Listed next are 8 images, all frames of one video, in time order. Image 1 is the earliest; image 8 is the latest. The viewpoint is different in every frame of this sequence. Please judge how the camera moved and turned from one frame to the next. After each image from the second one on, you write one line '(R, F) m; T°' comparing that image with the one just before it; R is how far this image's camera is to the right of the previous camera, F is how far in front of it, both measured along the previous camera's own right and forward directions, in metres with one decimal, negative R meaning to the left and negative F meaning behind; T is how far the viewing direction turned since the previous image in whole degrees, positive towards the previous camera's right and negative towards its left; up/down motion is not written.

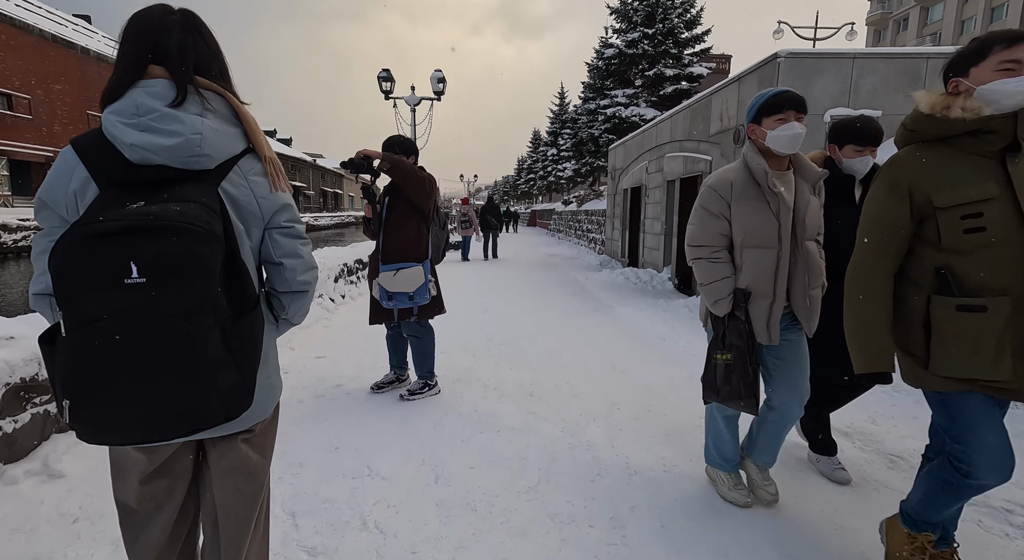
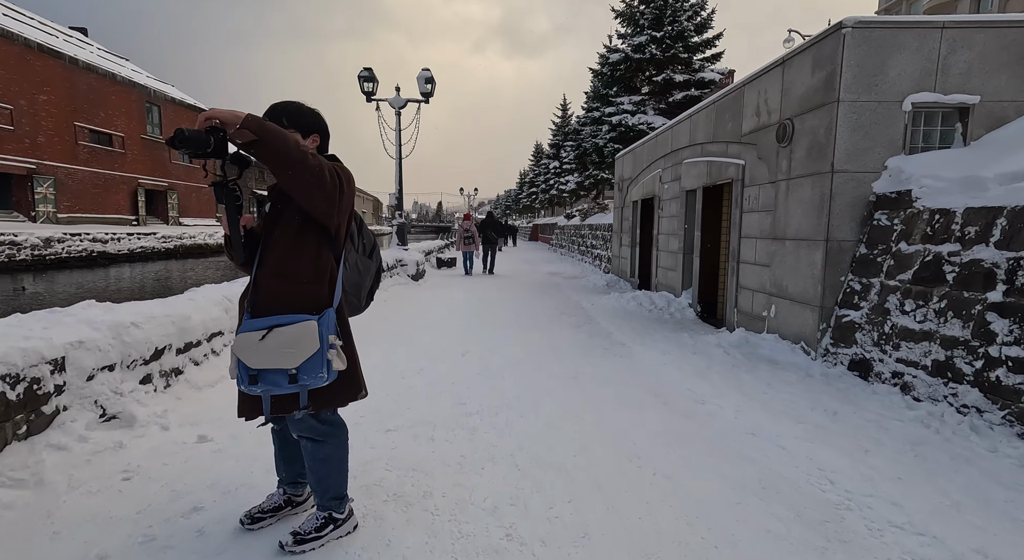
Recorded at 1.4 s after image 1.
(+0.2, +1.5) m; 0°
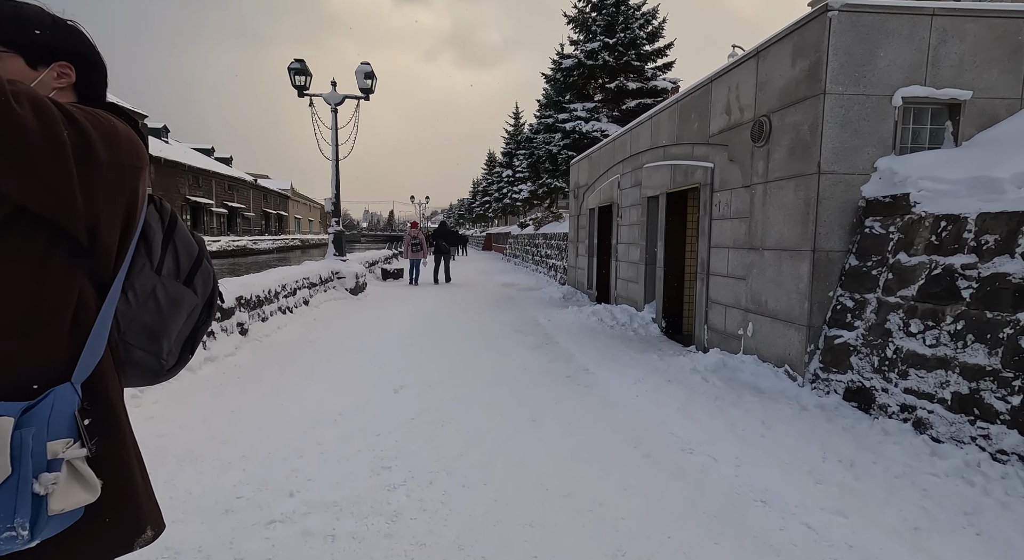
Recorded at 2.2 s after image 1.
(+0.1, +0.9) m; +5°
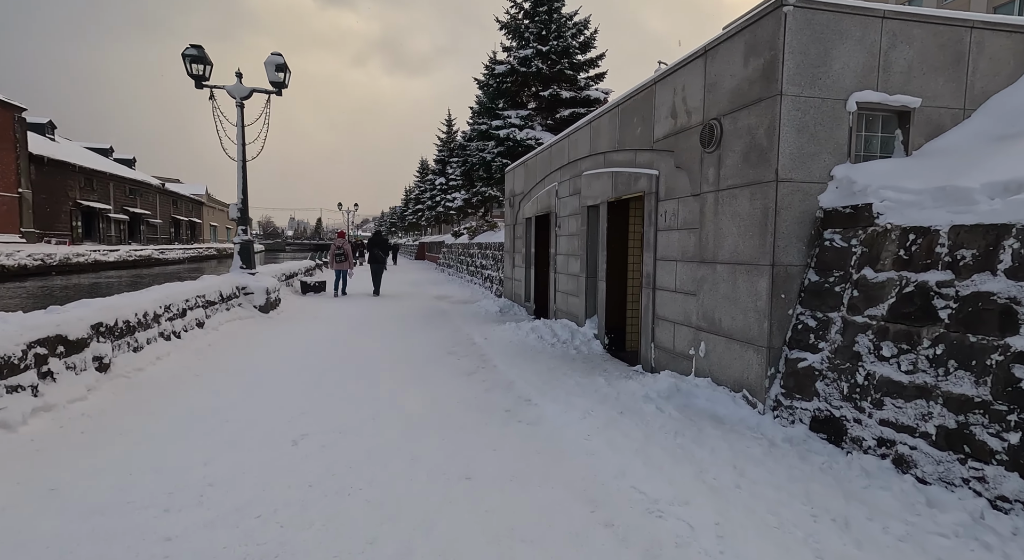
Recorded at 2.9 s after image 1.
(0.0, +0.7) m; +7°
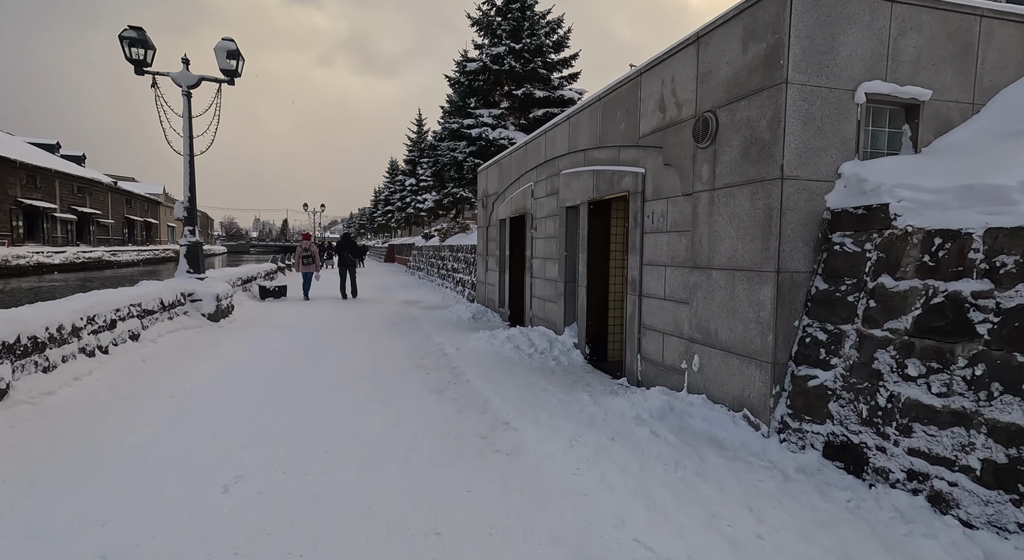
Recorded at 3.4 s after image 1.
(0.0, +0.5) m; +3°
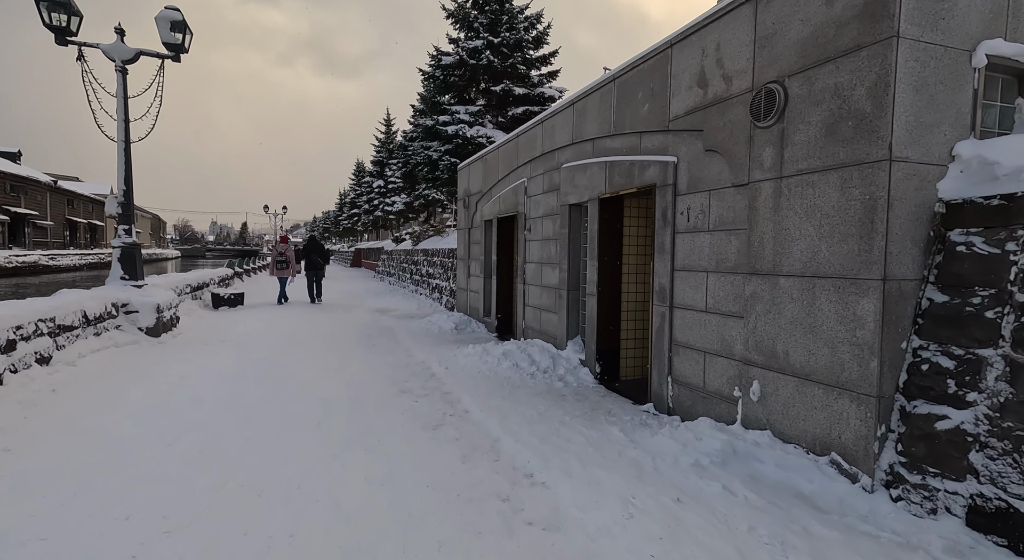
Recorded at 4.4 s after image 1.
(-0.4, +1.0) m; +4°
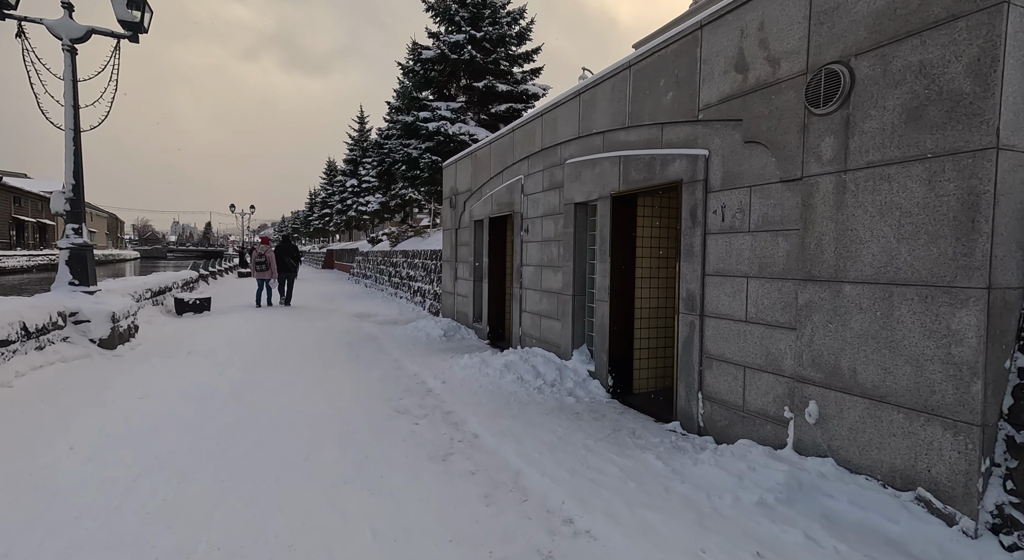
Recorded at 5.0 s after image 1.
(-0.3, +0.6) m; +3°
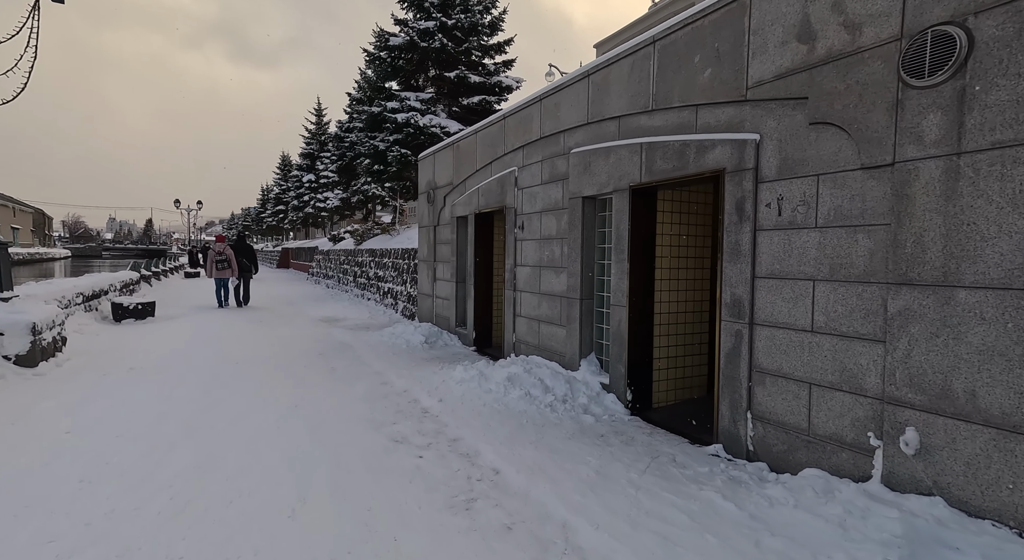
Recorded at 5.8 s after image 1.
(-0.5, +0.7) m; +5°
